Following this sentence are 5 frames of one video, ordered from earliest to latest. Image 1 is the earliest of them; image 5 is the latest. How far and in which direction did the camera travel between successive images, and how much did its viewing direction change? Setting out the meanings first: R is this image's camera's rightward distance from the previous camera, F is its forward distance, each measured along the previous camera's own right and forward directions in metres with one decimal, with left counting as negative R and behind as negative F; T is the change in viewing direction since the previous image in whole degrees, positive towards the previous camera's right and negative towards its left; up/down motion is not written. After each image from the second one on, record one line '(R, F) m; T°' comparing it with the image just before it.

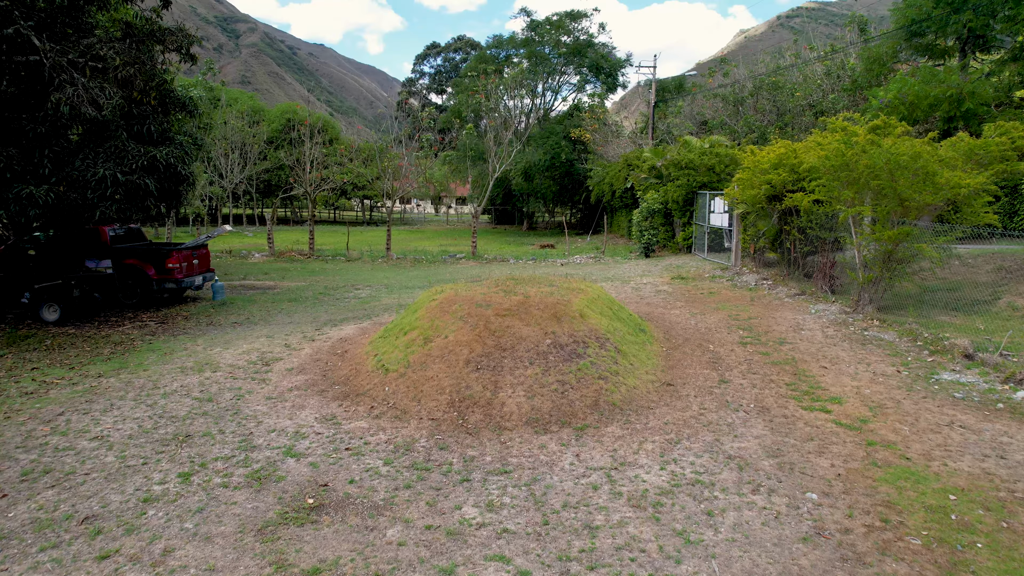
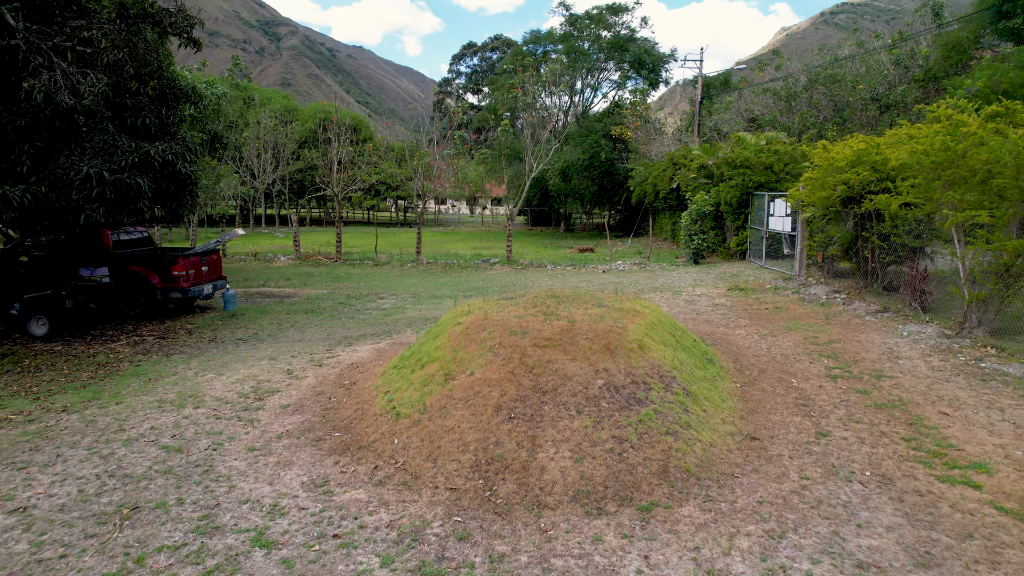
(0.0, +1.2) m; -3°
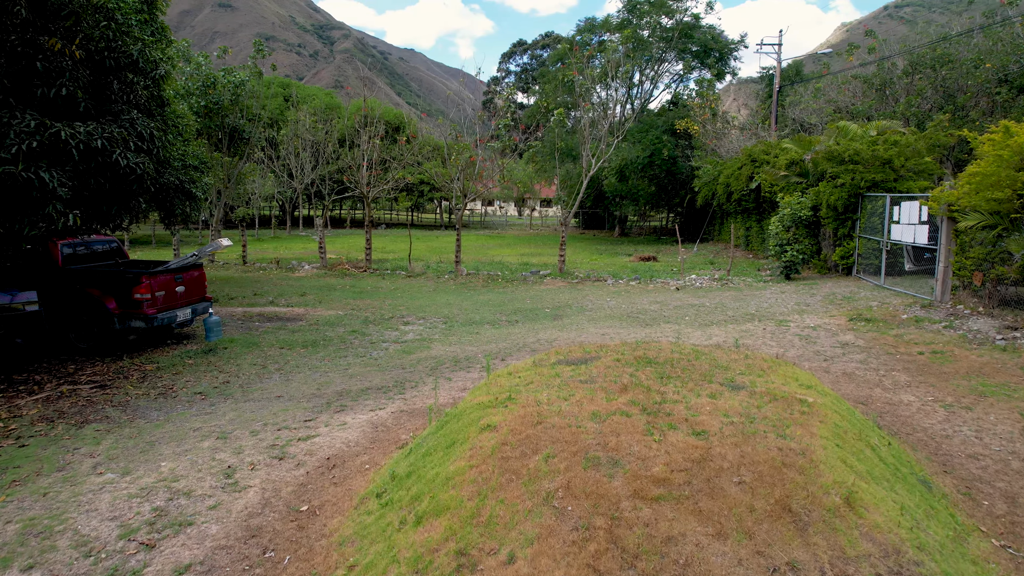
(-0.1, +2.5) m; -4°
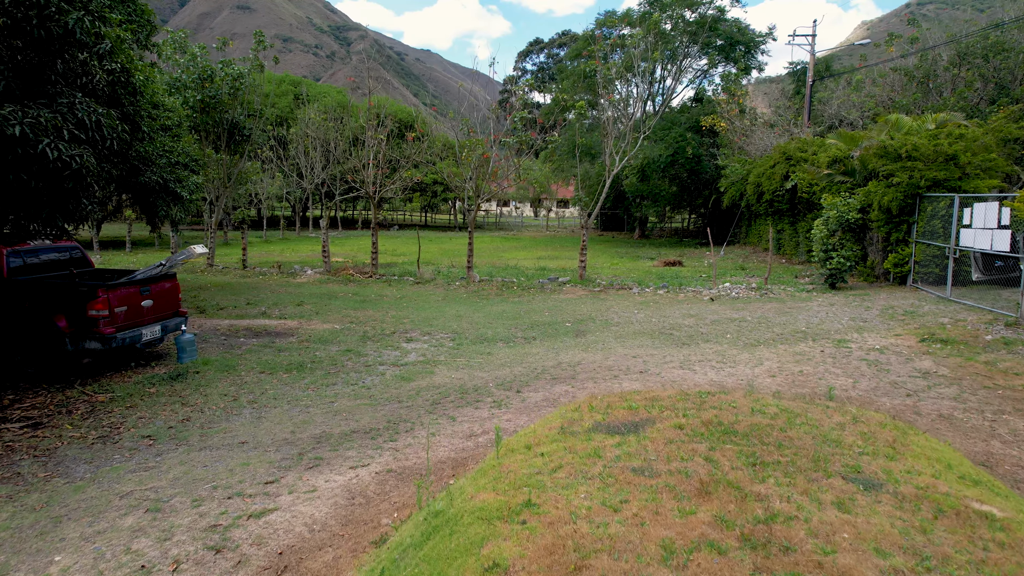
(0.0, +1.2) m; -1°
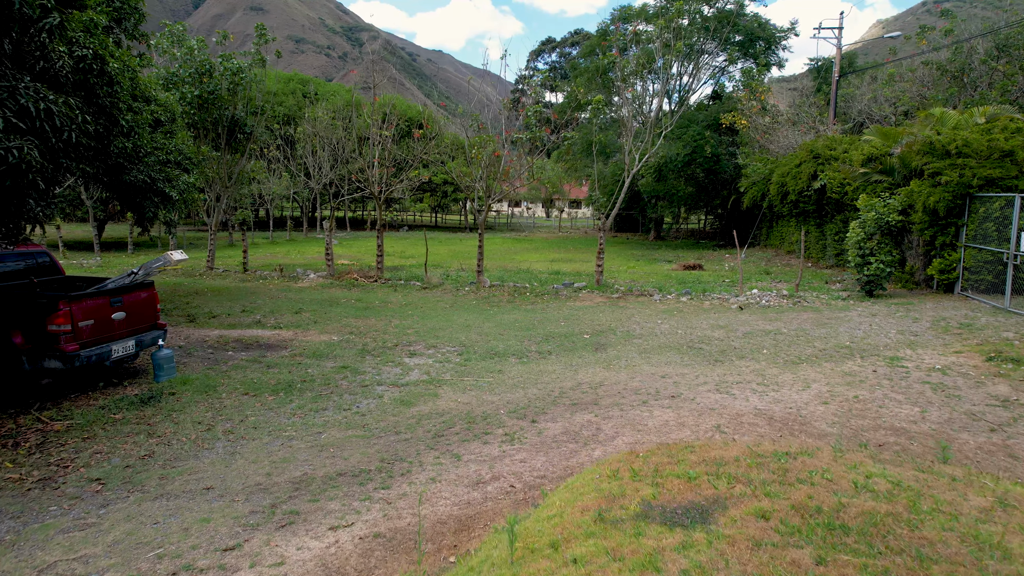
(0.0, +0.8) m; -1°
